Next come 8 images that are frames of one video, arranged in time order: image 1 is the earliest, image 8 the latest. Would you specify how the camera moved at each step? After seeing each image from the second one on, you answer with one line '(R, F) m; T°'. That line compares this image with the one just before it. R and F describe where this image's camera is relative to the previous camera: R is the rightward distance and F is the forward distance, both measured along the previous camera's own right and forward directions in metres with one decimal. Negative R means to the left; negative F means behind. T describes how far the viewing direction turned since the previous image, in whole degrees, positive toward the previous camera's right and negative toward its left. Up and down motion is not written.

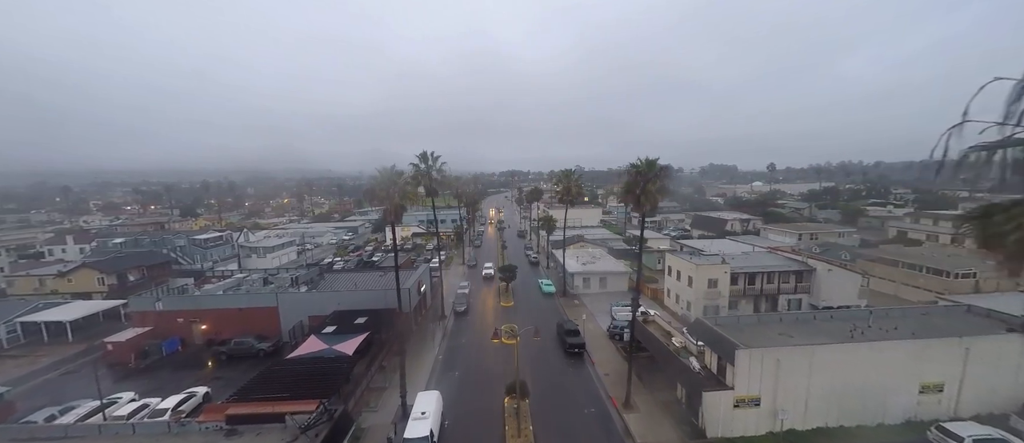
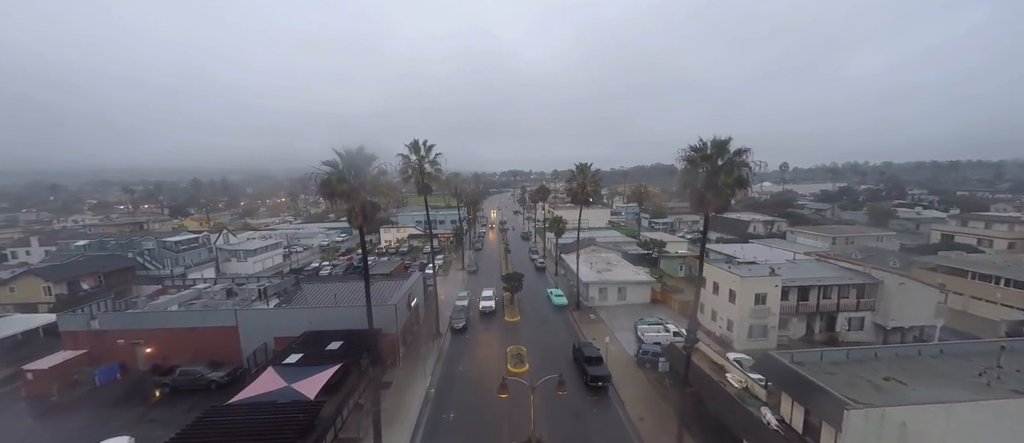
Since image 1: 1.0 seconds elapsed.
(-0.4, +3.5) m; 0°
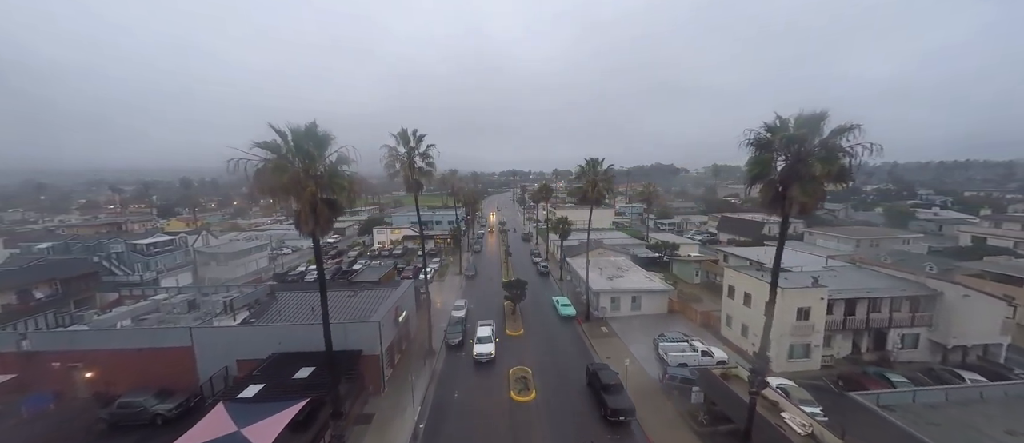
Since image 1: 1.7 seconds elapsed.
(-0.2, +2.4) m; 0°
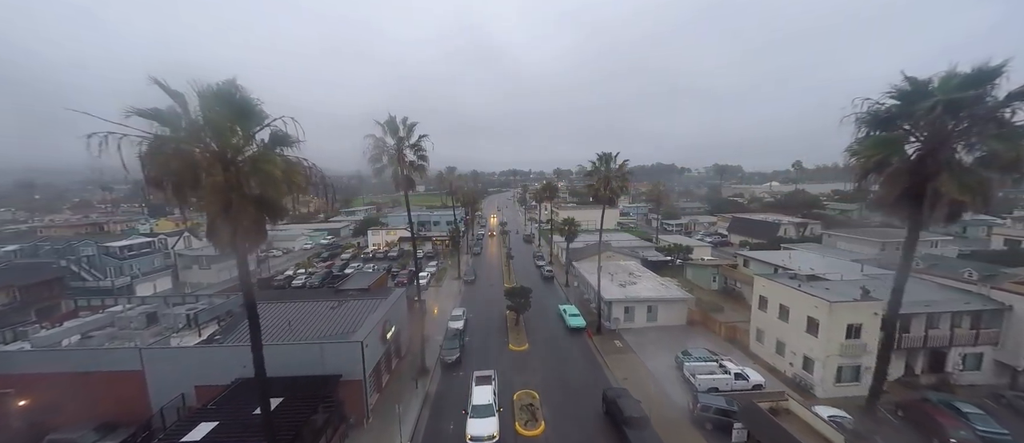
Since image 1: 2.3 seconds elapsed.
(-0.2, +2.1) m; 0°
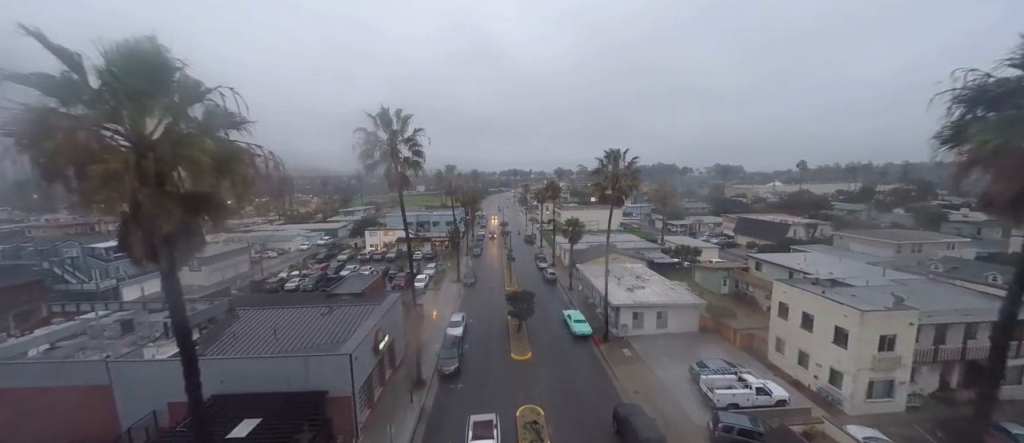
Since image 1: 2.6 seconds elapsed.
(-0.1, +1.1) m; 0°
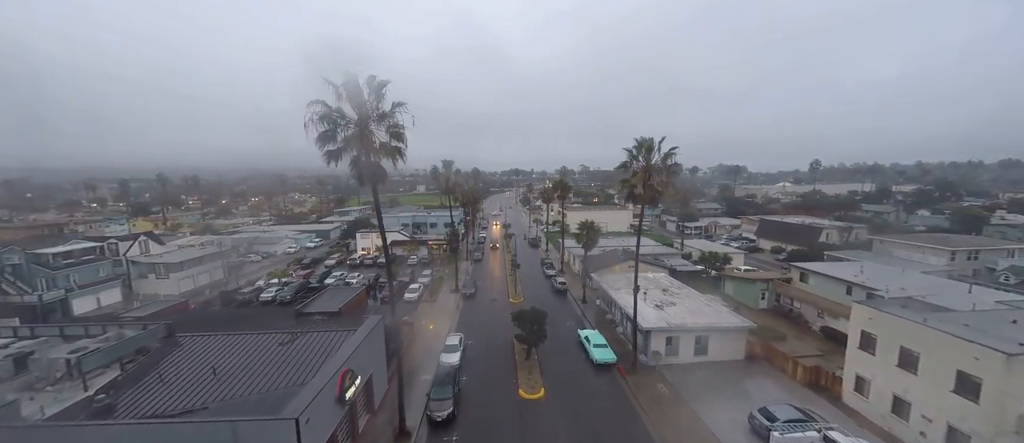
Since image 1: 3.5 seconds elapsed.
(-0.3, +3.2) m; 0°
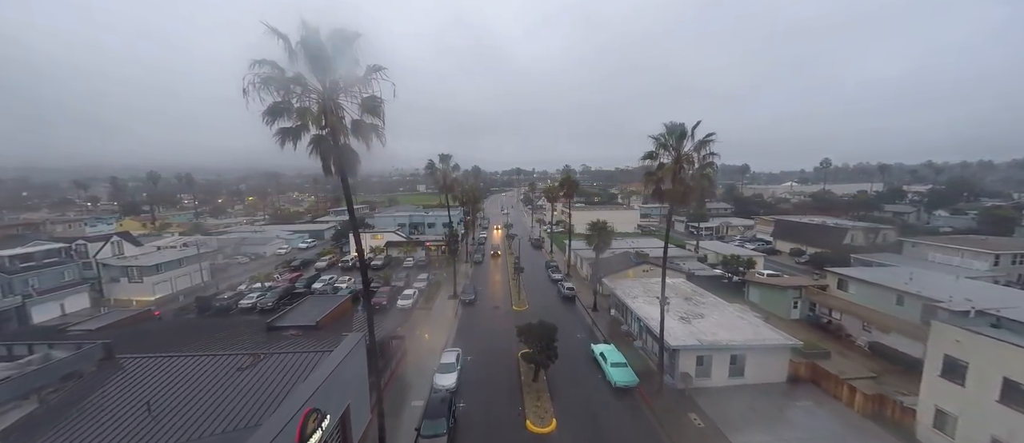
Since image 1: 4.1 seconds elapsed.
(-0.2, +2.1) m; 0°
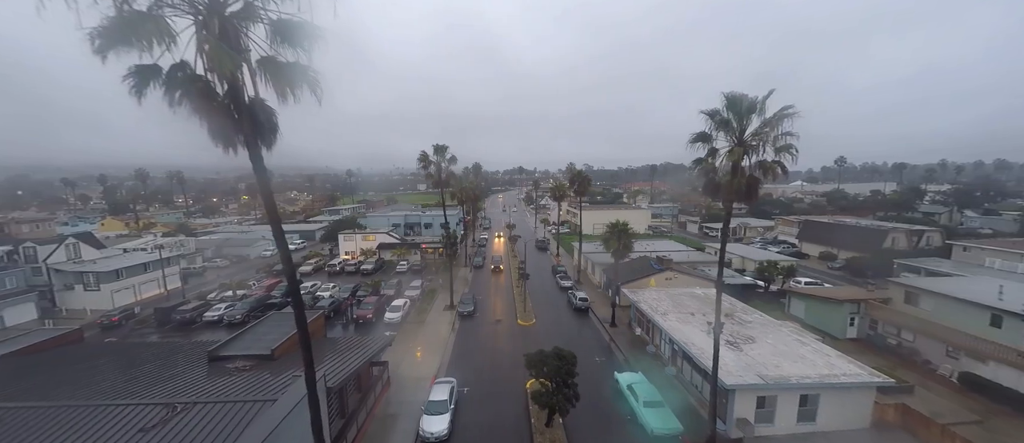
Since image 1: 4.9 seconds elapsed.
(-0.2, +2.9) m; 0°
